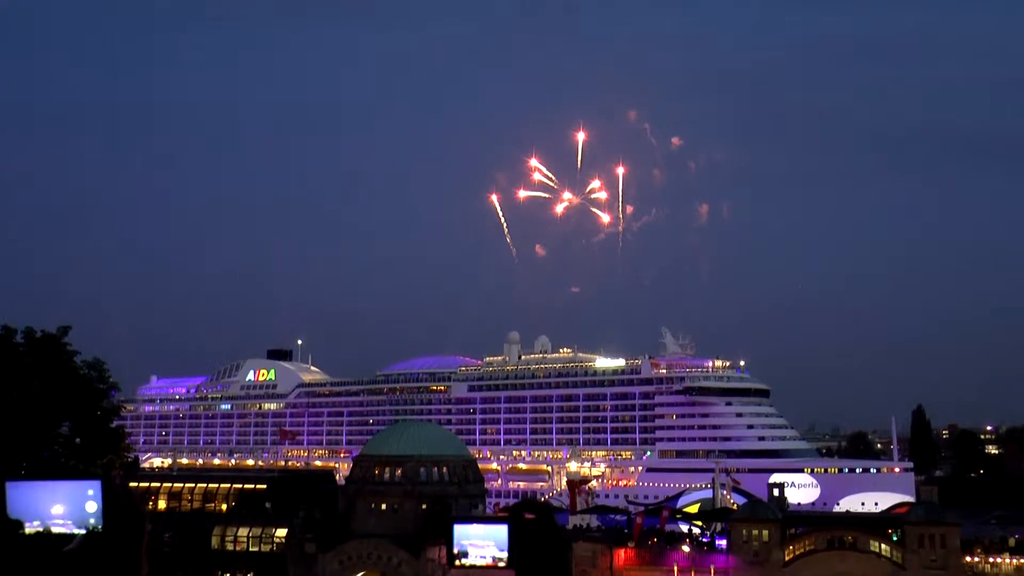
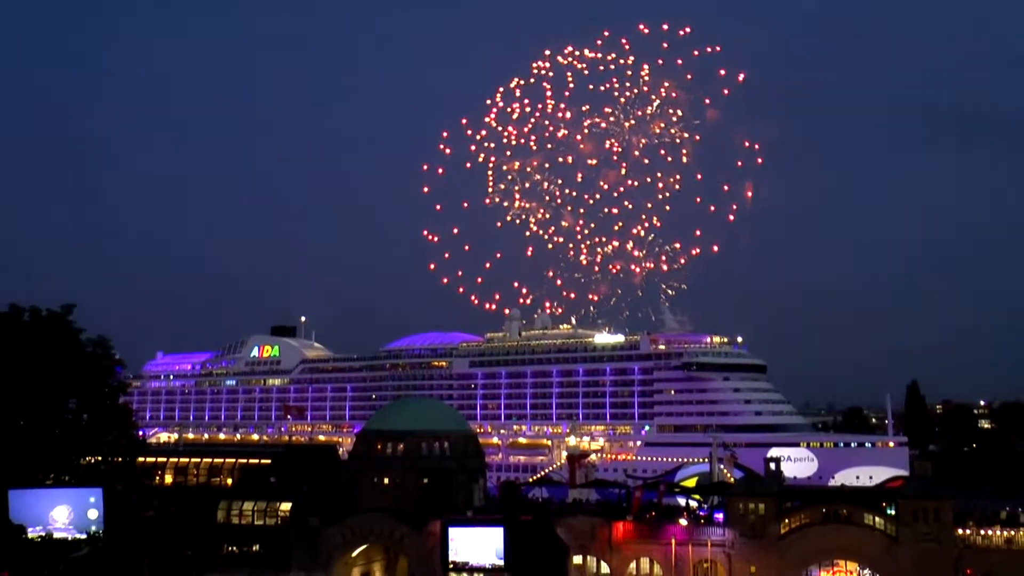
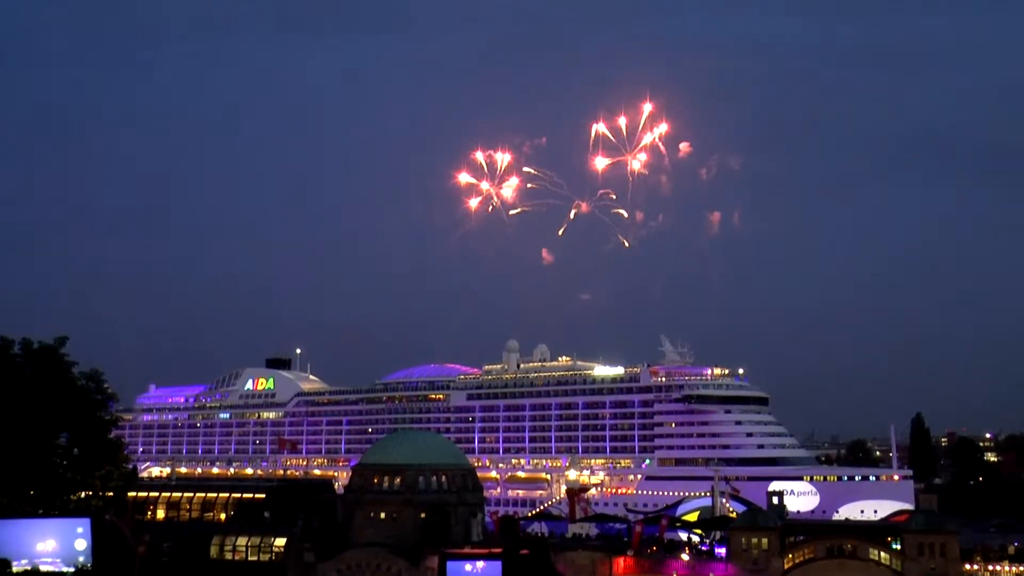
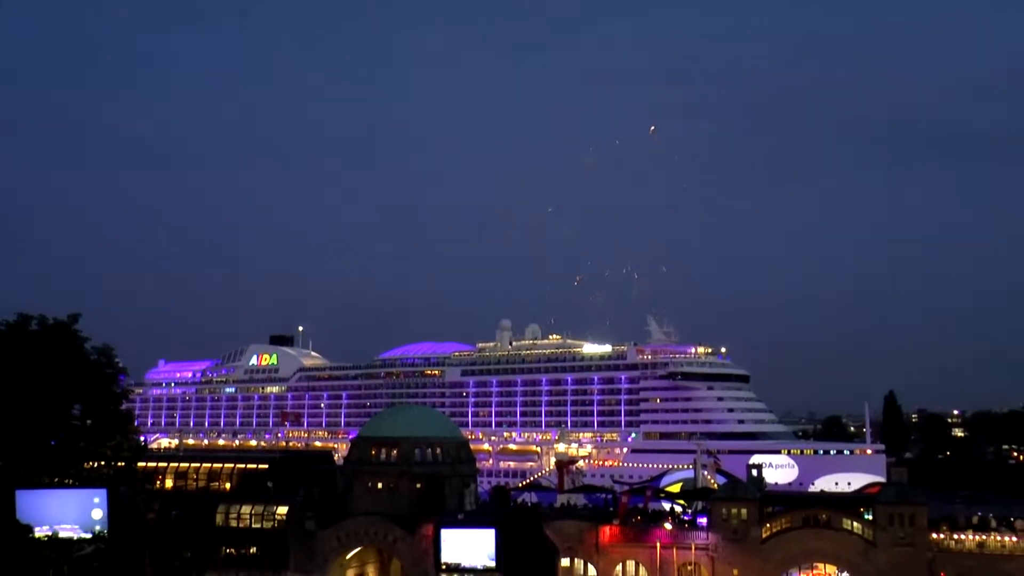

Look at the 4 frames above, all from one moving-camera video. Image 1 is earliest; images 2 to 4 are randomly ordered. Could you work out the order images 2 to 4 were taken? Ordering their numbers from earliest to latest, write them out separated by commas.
3, 2, 4
